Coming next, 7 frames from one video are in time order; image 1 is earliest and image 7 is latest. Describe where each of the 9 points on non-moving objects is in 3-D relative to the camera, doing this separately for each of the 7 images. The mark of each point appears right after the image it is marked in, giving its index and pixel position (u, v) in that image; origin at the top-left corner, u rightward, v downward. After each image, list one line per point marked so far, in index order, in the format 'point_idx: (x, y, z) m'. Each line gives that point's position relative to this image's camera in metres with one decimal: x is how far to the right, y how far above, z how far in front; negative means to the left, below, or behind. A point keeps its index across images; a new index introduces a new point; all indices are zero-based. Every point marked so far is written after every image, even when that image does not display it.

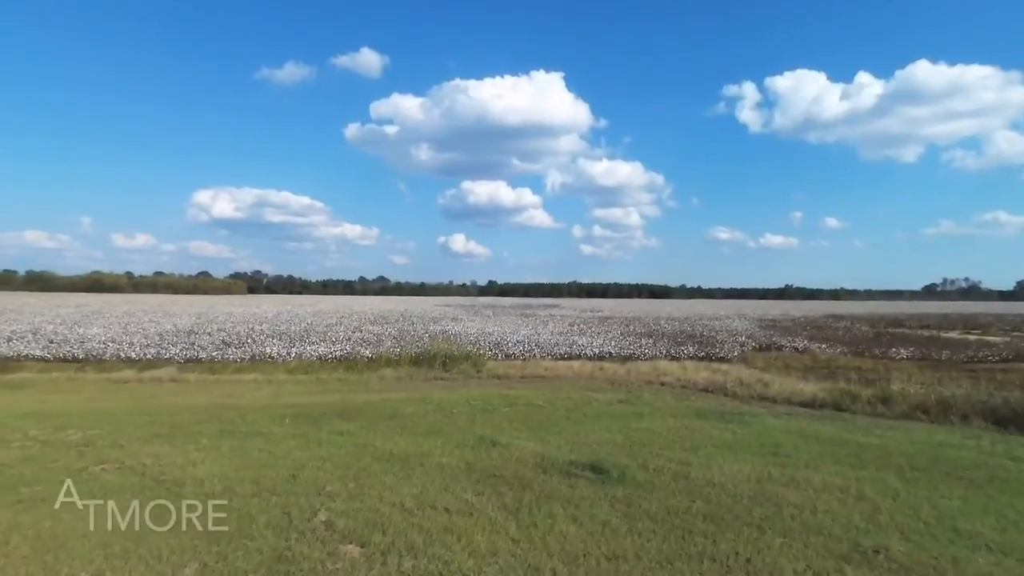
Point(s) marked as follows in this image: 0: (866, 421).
0: (+7.9, -3.0, +14.4) m
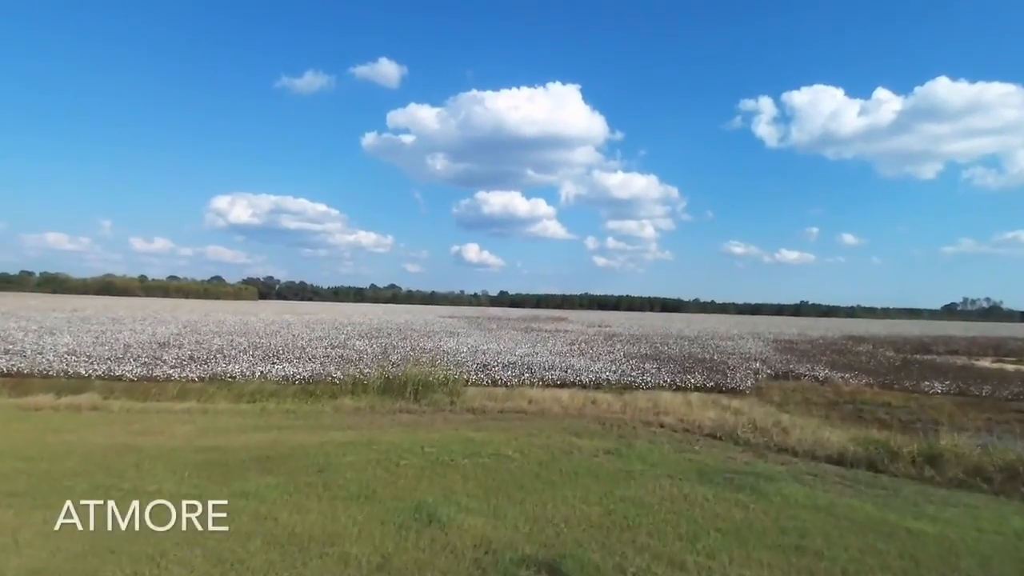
0: (+7.1, -3.6, +11.4) m
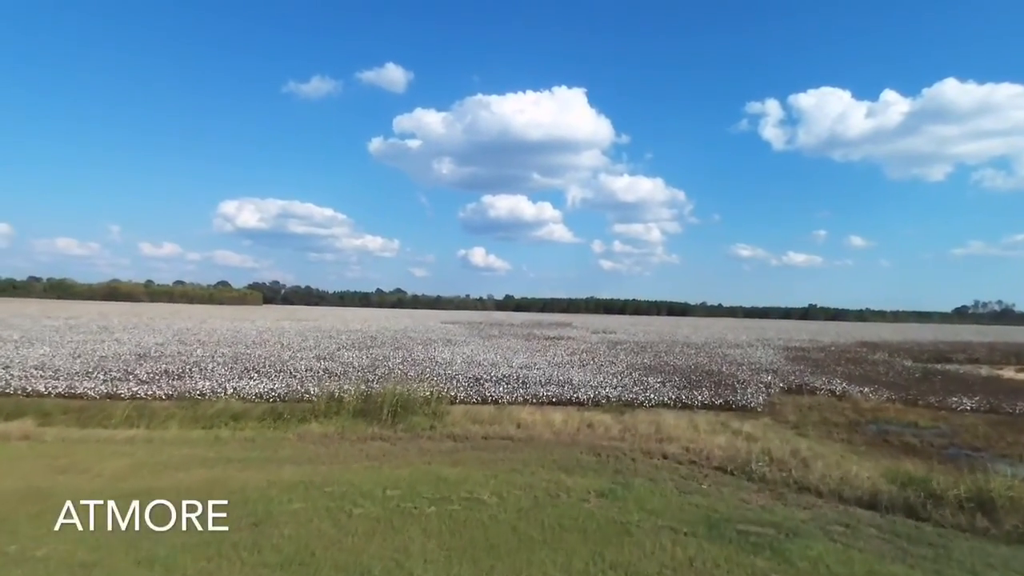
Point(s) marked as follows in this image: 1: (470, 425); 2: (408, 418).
0: (+6.6, -3.9, +9.4) m
1: (-1.2, -3.8, +18.1) m
2: (-3.0, -3.7, +18.4) m
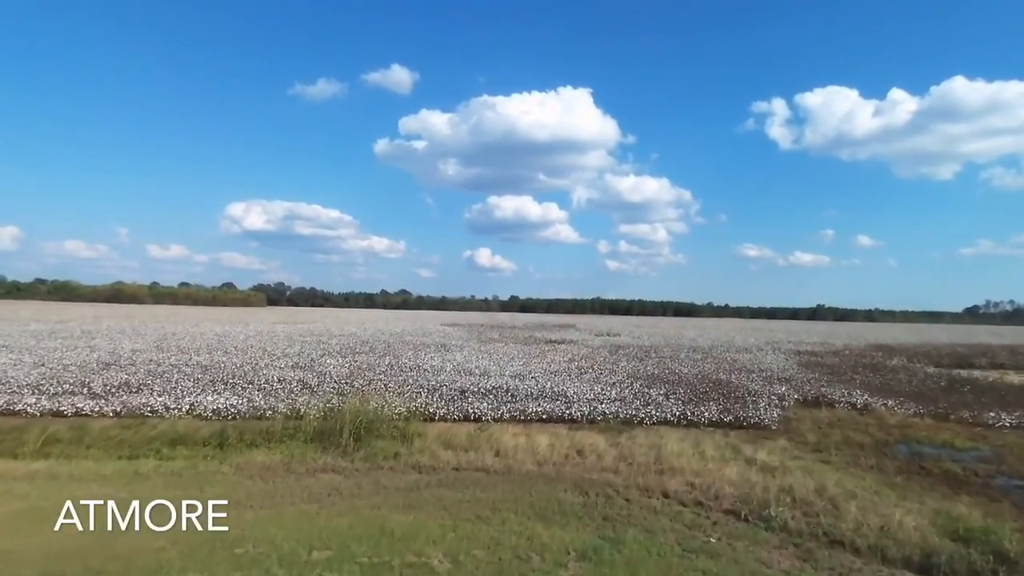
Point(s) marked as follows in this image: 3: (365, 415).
0: (+6.0, -4.0, +6.9) m
1: (-1.7, -4.0, +15.8) m
2: (-3.5, -3.8, +16.0) m
3: (-3.9, -3.5, +17.4) m
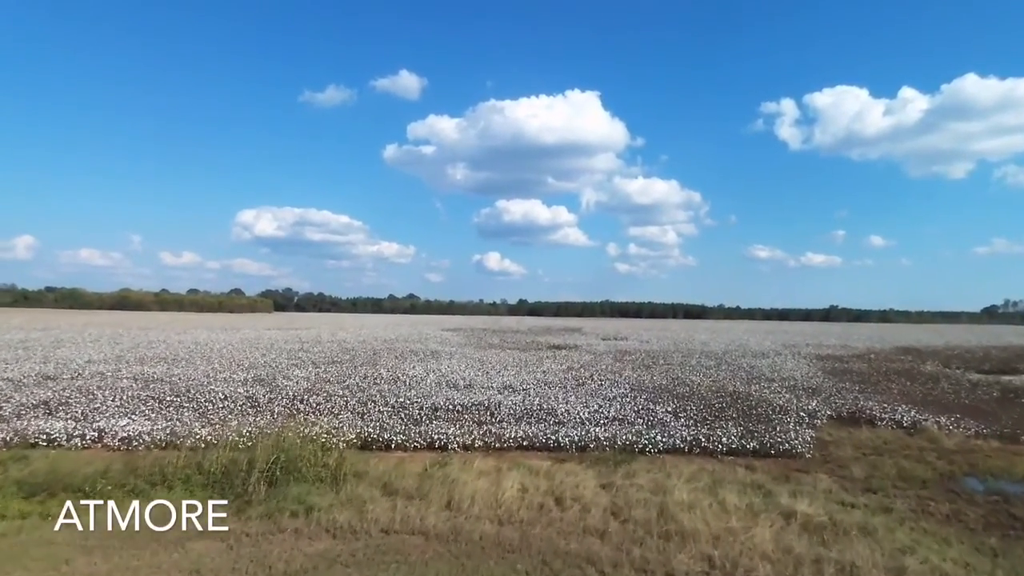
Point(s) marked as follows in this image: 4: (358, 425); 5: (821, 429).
0: (+5.1, -3.8, +3.0) m
1: (-2.5, -3.9, +11.9) m
2: (-4.3, -3.8, +12.2) m
3: (-4.7, -3.5, +13.6) m
4: (-4.5, -4.0, +18.8) m
5: (+9.6, -4.4, +20.1) m
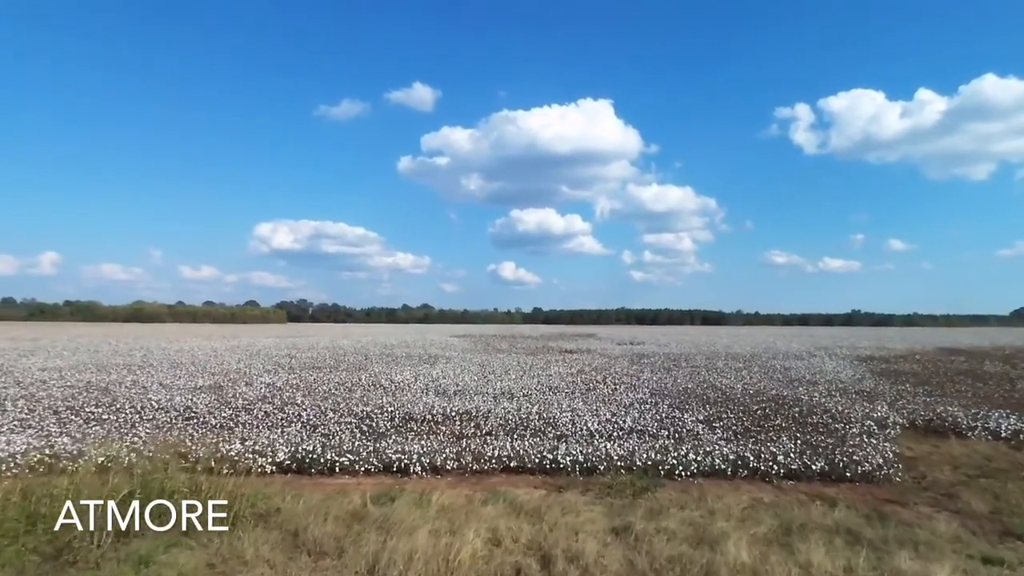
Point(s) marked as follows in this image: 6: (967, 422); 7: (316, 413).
0: (+4.4, -2.9, -1.4) m
1: (-3.0, -3.3, +7.7) m
2: (-4.8, -3.2, +8.0) m
3: (-5.2, -2.9, +9.5) m
4: (-4.8, -3.4, +14.7) m
5: (+9.3, -3.7, +15.6) m
6: (+12.5, -3.7, +17.9) m
7: (-5.5, -3.6, +18.5) m
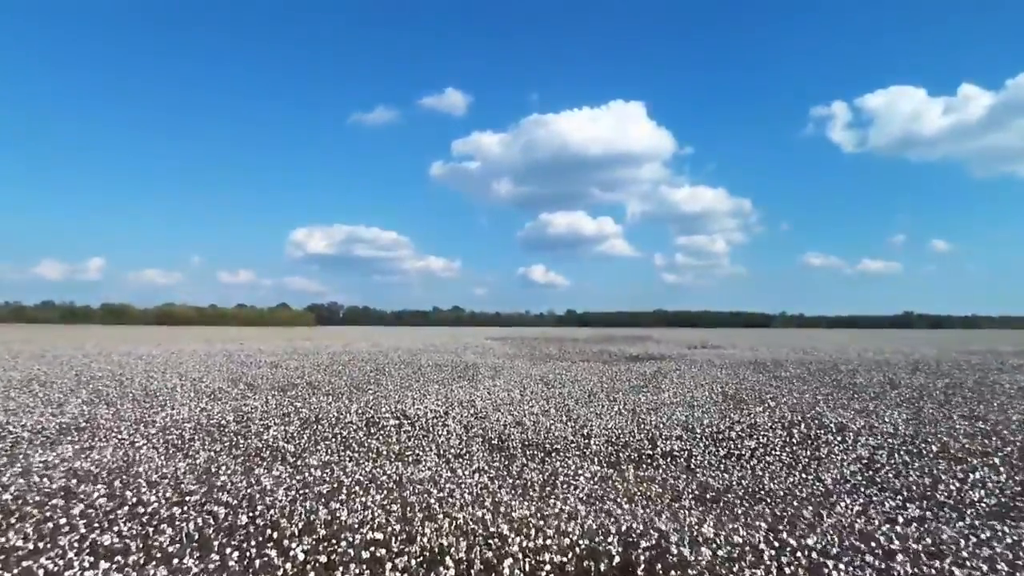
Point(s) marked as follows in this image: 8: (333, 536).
0: (+5.6, -1.8, -14.2) m
1: (-1.3, -2.2, -4.8) m
2: (-3.1, -2.1, -4.4) m
3: (-3.4, -1.8, -2.9) m
4: (-2.8, -2.4, +2.3) m
5: (+11.3, -2.6, +2.5) m
6: (+14.7, -2.6, +4.7) m
7: (-3.3, -2.6, +6.1) m
8: (-2.0, -2.6, +6.6) m
